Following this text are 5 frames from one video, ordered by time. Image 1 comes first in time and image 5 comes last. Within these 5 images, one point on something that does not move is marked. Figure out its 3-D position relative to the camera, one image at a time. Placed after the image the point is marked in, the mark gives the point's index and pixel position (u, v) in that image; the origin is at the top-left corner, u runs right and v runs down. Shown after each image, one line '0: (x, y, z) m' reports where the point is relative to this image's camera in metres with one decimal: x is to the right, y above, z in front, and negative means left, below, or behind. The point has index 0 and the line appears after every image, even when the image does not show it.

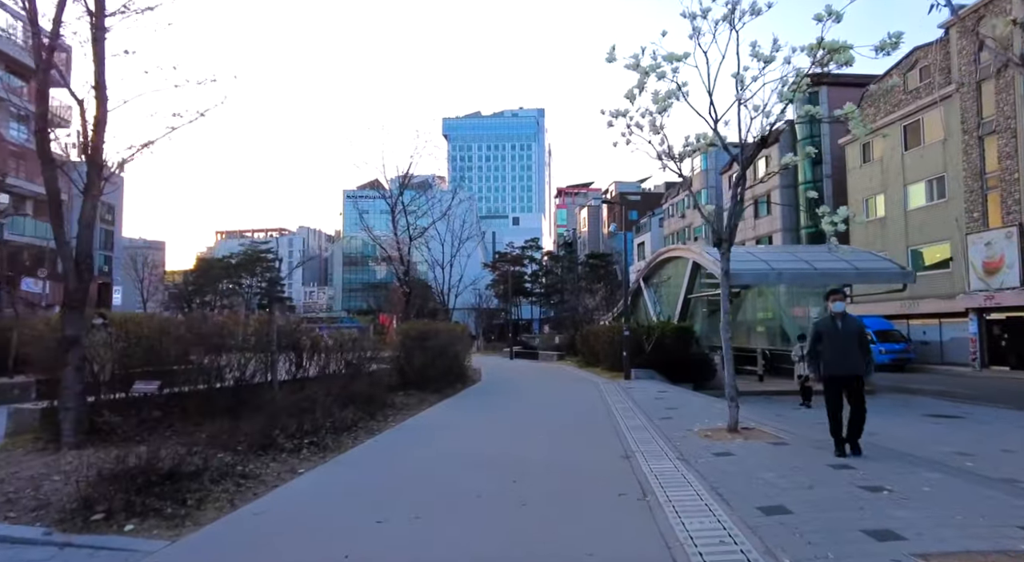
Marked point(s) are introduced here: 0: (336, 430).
0: (-2.9, -2.5, +10.4) m
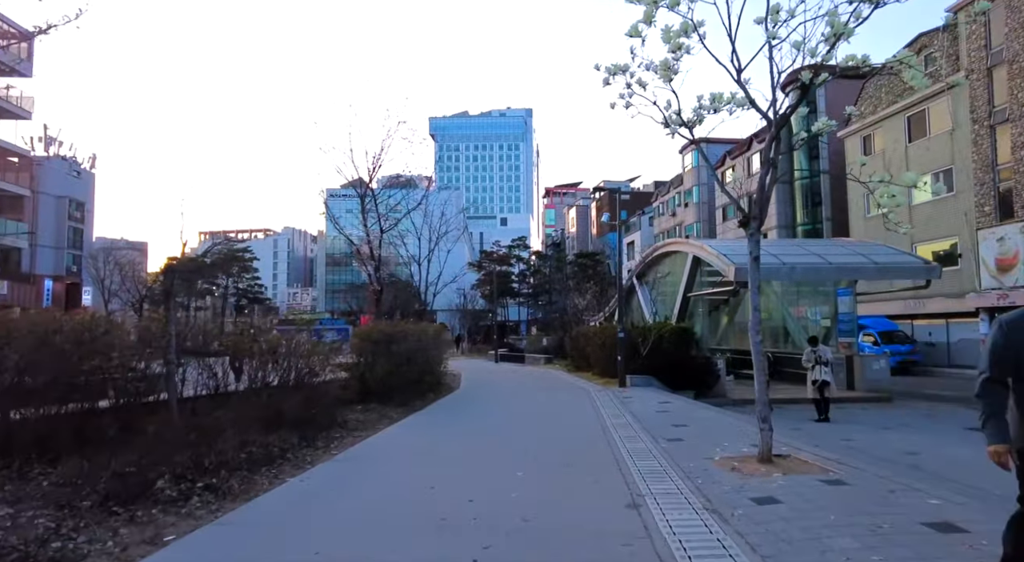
0: (-3.3, -2.3, +7.9) m
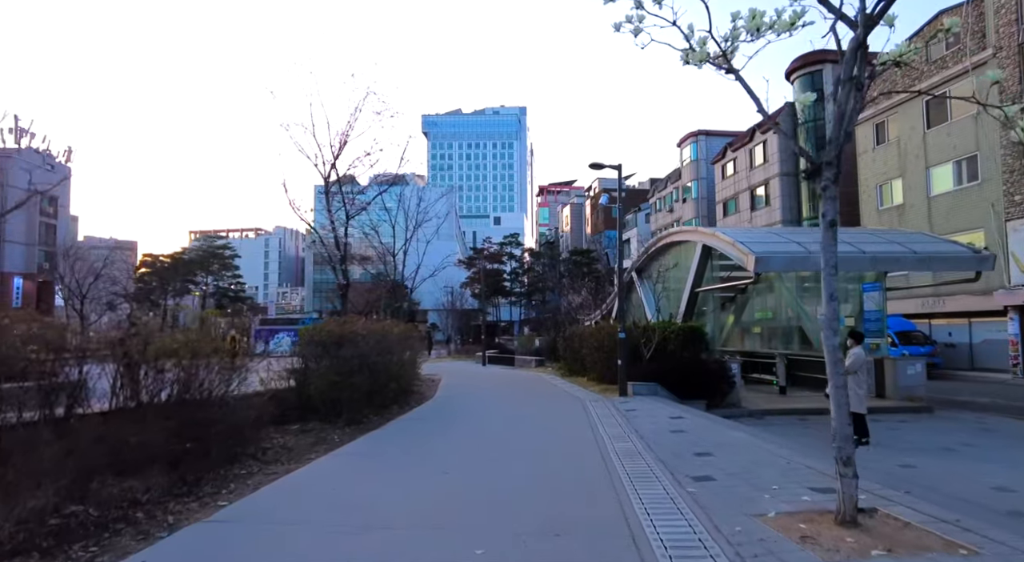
0: (-3.6, -2.1, +5.0) m
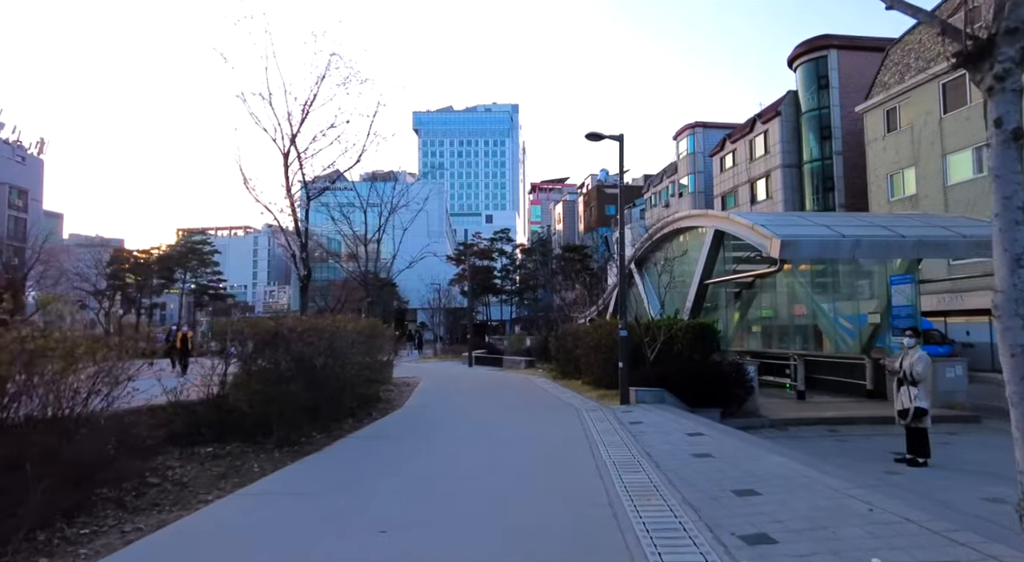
0: (-3.9, -1.8, +2.4) m
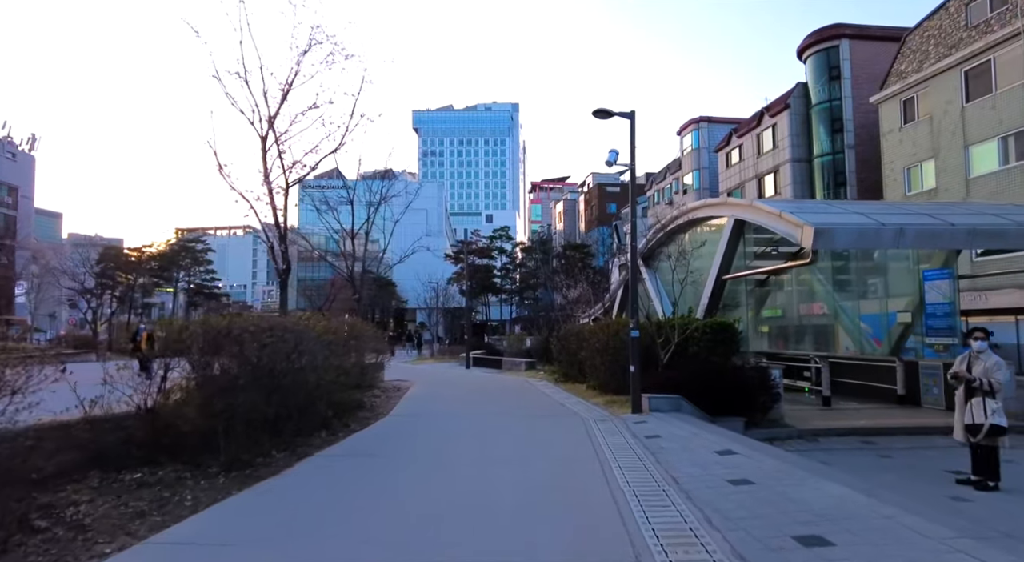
0: (-3.9, -1.7, +0.8) m
